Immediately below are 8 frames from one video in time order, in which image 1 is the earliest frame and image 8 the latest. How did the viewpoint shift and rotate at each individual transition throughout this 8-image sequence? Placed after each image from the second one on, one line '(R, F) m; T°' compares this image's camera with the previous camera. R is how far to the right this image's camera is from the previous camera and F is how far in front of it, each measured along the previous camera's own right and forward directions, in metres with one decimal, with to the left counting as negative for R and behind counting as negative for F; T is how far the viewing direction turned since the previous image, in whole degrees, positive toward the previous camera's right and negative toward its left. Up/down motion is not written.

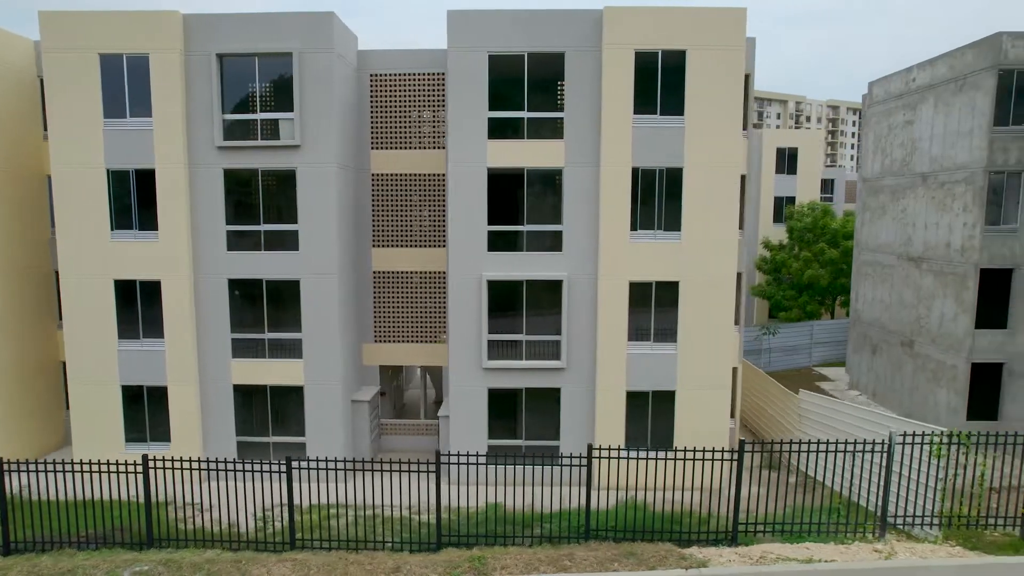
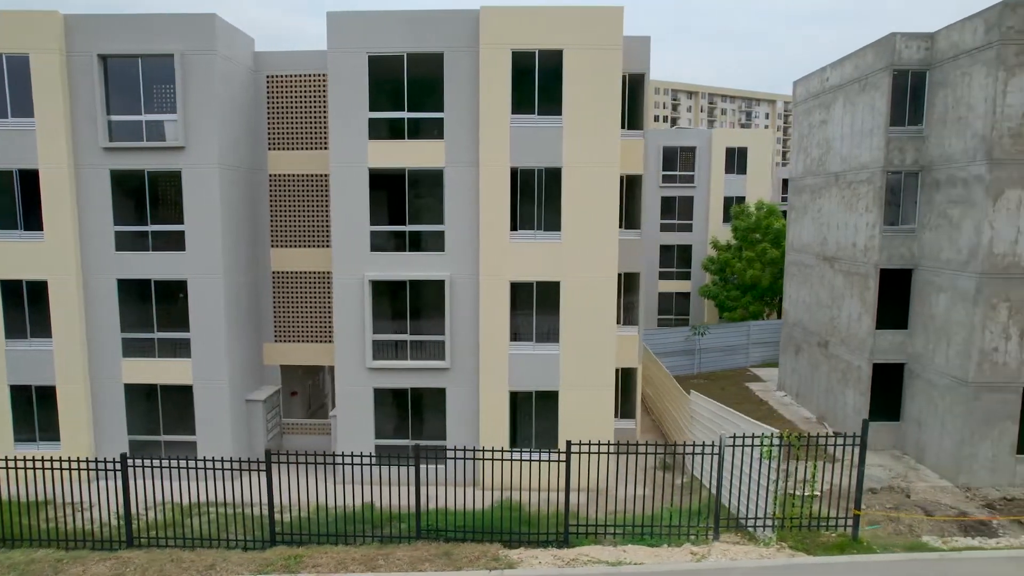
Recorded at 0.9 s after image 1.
(+2.5, 0.0) m; 0°
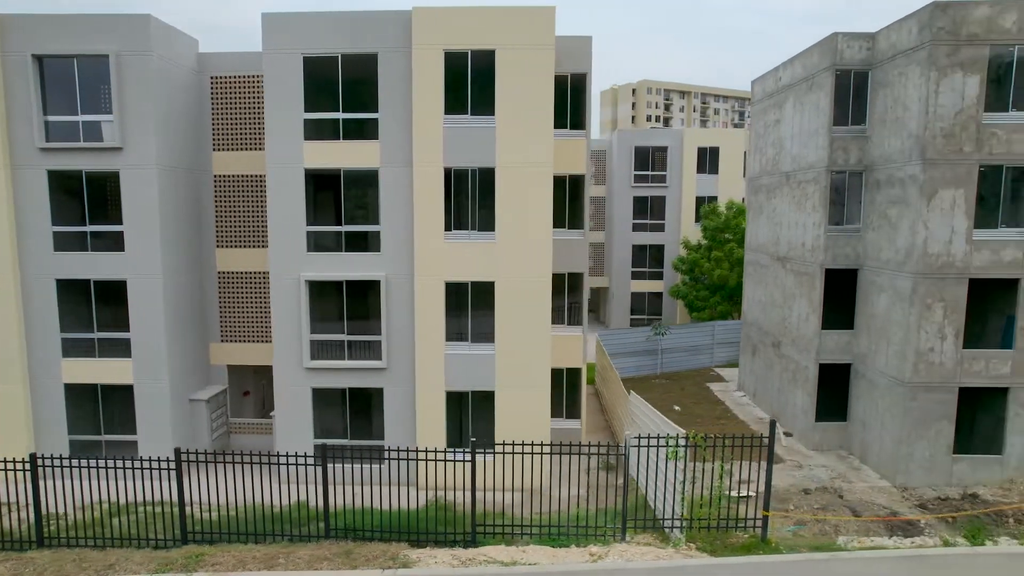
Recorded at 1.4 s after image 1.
(+1.4, 0.0) m; 0°
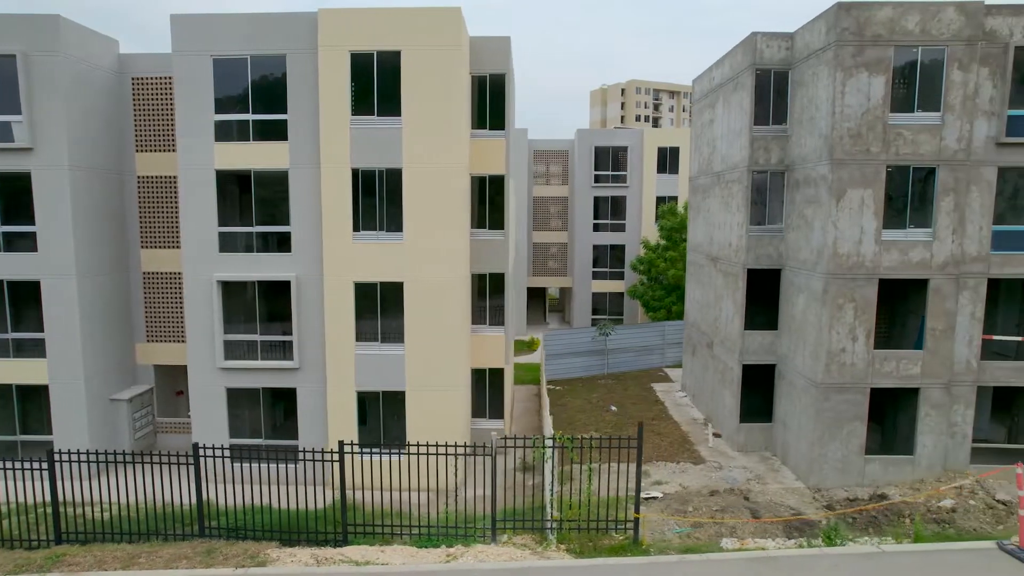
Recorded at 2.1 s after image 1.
(+1.9, 0.0) m; 0°
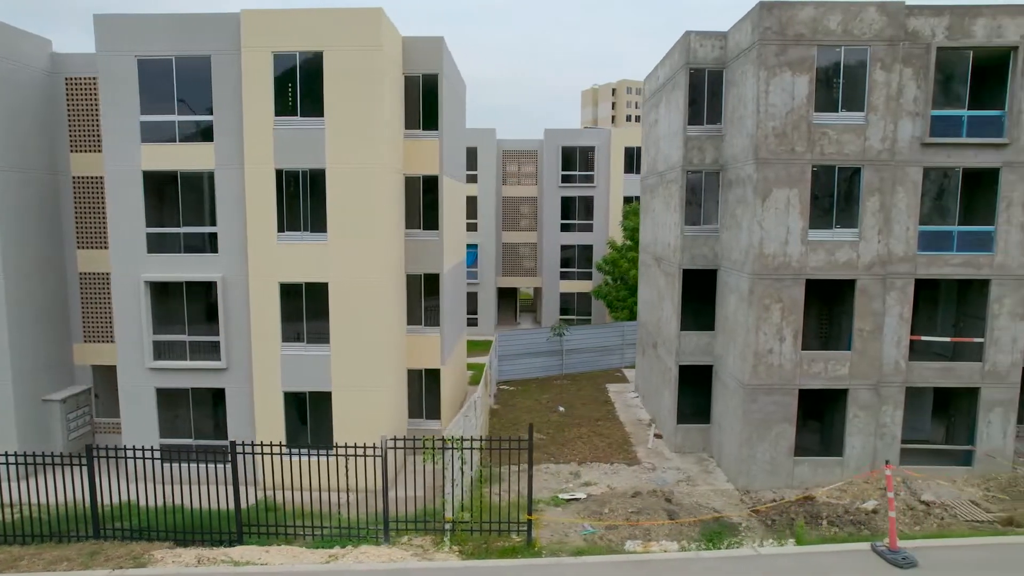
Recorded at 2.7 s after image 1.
(+1.6, 0.0) m; 0°
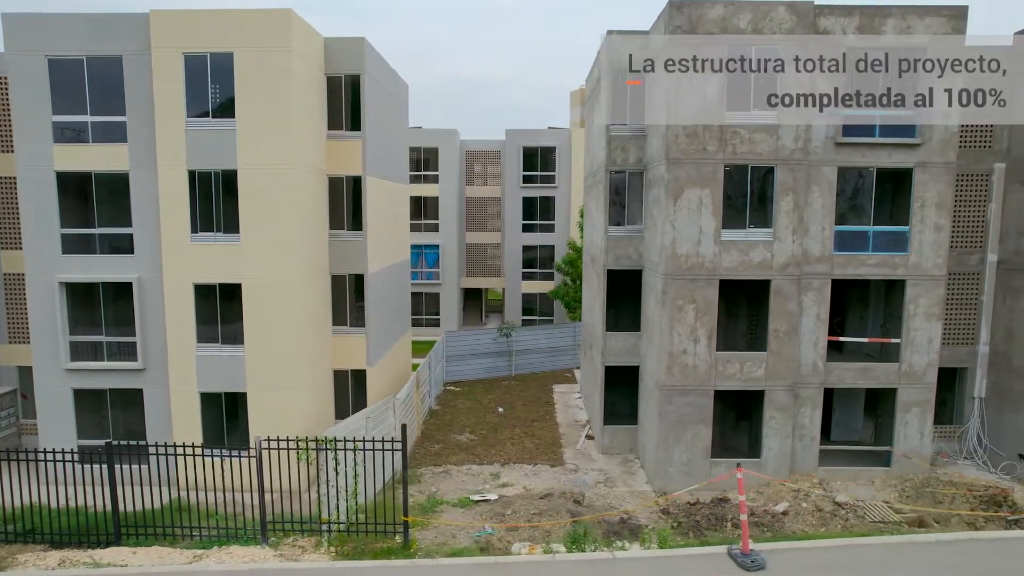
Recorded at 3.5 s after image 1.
(+1.8, +0.1) m; 0°
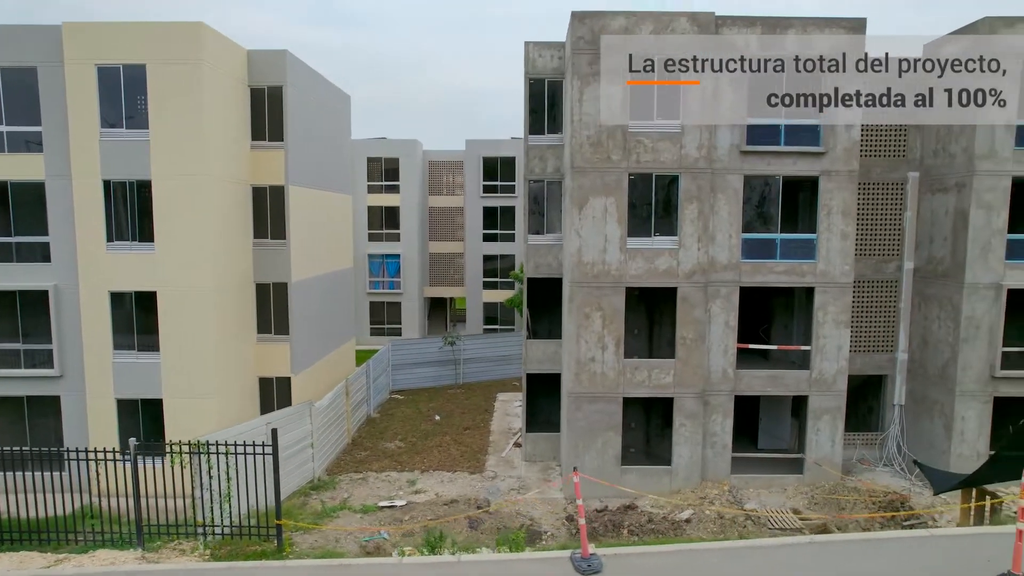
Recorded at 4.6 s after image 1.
(+1.9, -0.1) m; 0°
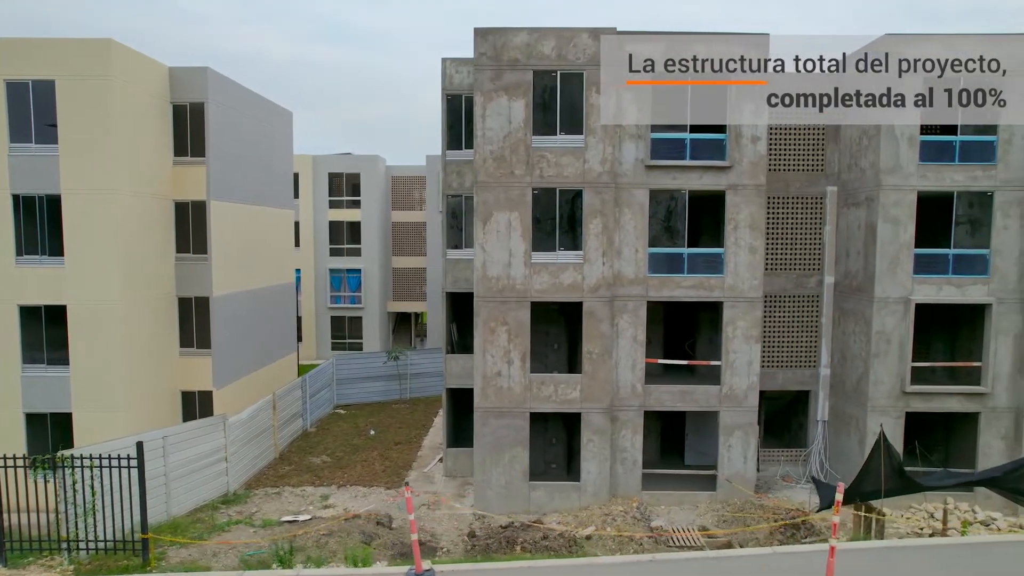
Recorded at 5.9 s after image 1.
(+2.0, 0.0) m; 0°
